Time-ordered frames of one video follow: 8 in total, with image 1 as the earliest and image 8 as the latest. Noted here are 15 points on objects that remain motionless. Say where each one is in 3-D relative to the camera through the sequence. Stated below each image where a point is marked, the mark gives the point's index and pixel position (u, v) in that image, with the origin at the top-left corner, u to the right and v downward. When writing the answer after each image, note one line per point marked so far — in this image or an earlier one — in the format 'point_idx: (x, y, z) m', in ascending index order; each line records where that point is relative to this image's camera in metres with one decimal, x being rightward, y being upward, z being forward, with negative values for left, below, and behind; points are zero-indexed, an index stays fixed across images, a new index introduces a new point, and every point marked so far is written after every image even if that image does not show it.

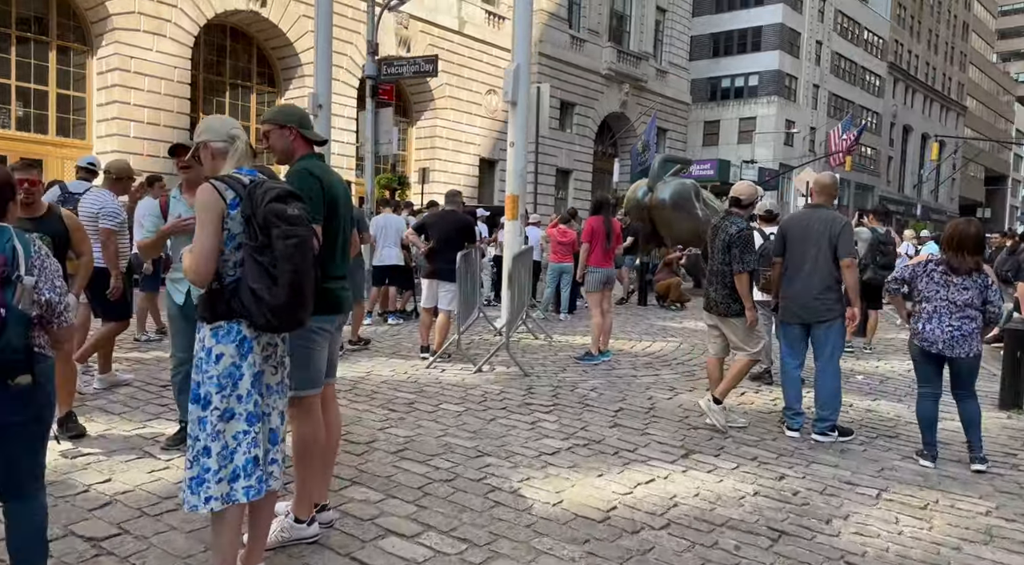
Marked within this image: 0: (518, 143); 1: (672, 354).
0: (+0.1, +1.9, +10.5) m
1: (+1.8, -0.8, +9.1) m
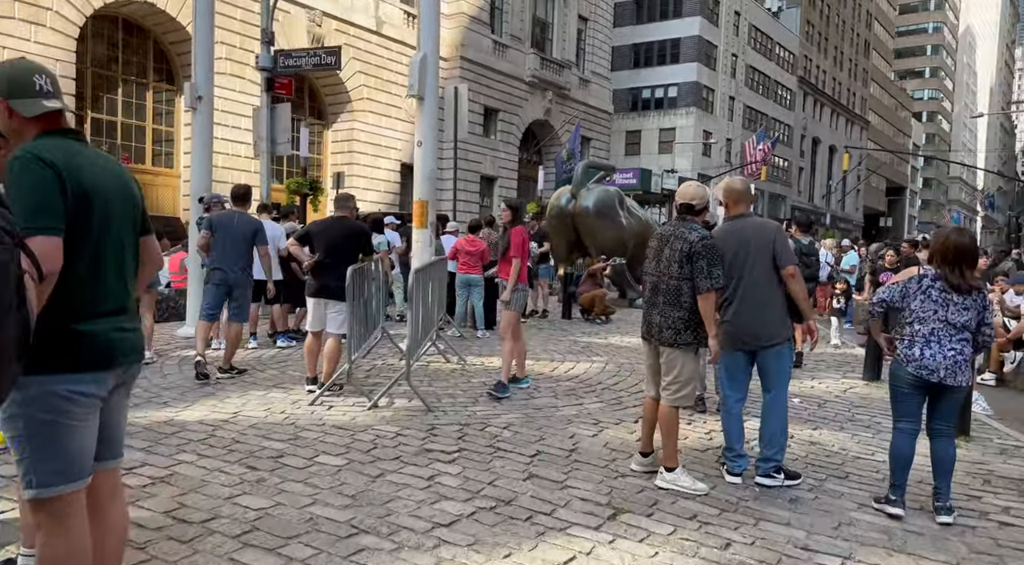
0: (-1.0, +1.7, +9.5) m
1: (+0.9, -1.0, +8.2) m
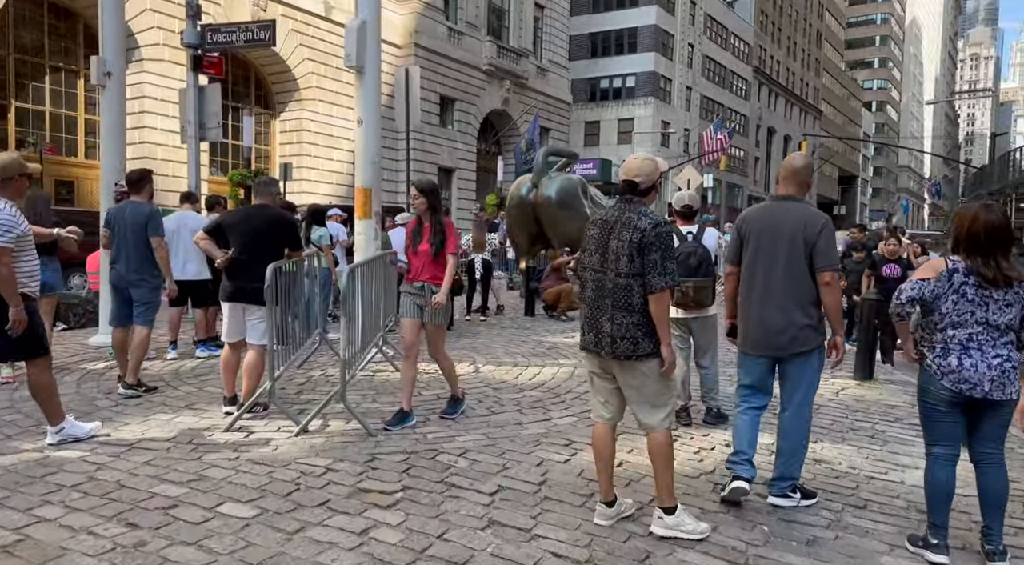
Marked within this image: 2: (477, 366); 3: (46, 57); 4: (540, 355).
0: (-1.5, +1.7, +8.4) m
1: (+0.5, -1.0, +7.2) m
2: (-0.4, -0.9, +8.2) m
3: (-11.7, +5.7, +20.0) m
4: (+0.3, -0.8, +9.1) m
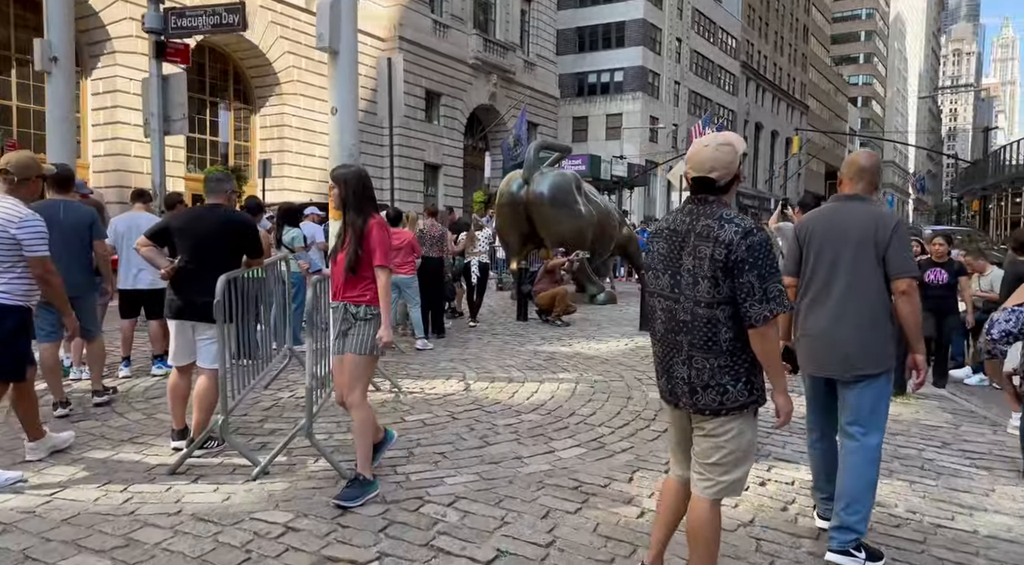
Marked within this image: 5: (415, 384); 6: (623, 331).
0: (-1.6, +1.6, +7.5) m
1: (+0.4, -1.0, +6.4) m
2: (-0.4, -0.9, +7.3) m
3: (-12.0, +5.6, +18.9) m
4: (+0.3, -0.9, +8.2) m
5: (-0.9, -0.9, +7.2) m
6: (+1.6, -0.7, +11.5) m
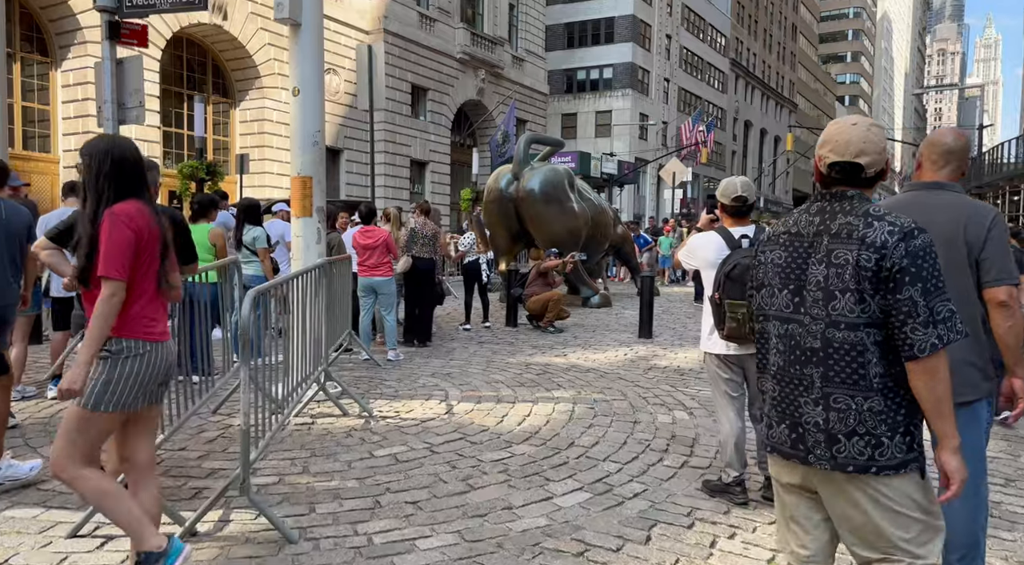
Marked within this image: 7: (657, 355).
0: (-1.7, +1.6, +6.6) m
1: (+0.4, -1.1, +5.5) m
2: (-0.5, -1.0, +6.4) m
3: (-12.3, +5.6, +17.8) m
4: (+0.1, -0.9, +7.3) m
5: (-1.0, -1.0, +6.3) m
6: (+1.4, -0.7, +10.6) m
7: (+1.7, -0.9, +9.3) m
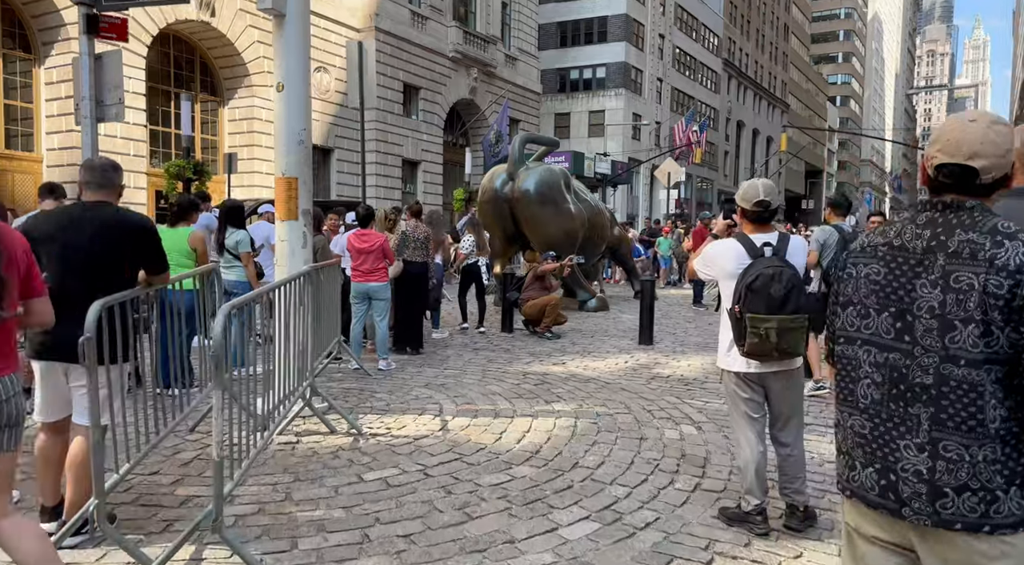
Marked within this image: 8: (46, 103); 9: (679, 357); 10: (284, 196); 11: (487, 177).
0: (-1.7, +1.5, +6.2) m
1: (+0.4, -1.1, +5.1) m
2: (-0.5, -1.0, +6.0) m
3: (-12.4, +5.5, +17.3) m
4: (+0.1, -1.0, +6.9) m
5: (-1.0, -1.0, +5.9) m
6: (+1.4, -0.8, +10.2) m
7: (+1.7, -0.9, +9.0) m
8: (-11.1, +4.3, +18.9) m
9: (+2.0, -0.9, +9.4) m
10: (-1.7, +0.7, +6.1) m
11: (-0.4, +1.7, +12.9) m
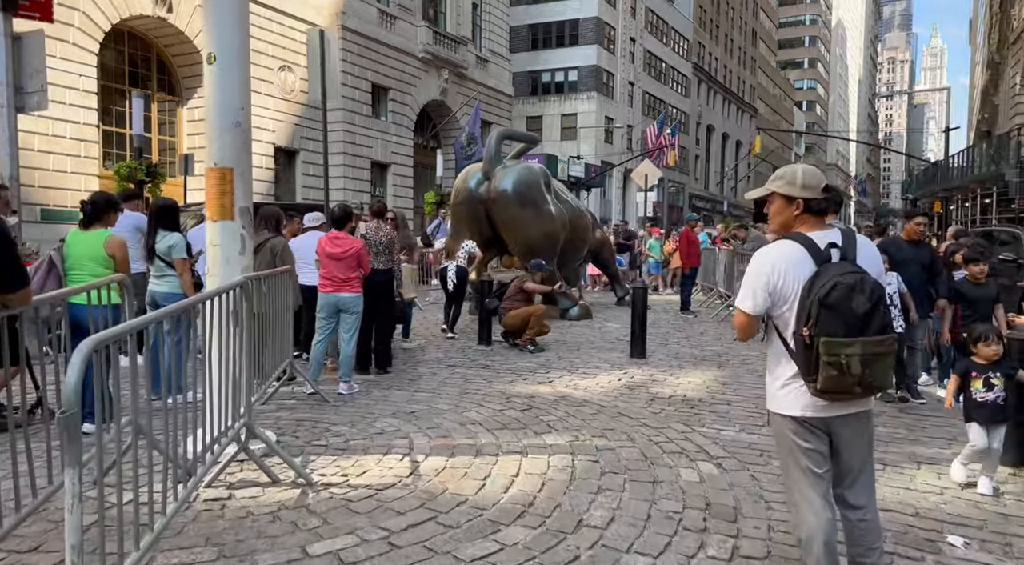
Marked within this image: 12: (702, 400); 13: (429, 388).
0: (-1.8, +1.4, +5.1) m
1: (+0.3, -1.2, +4.1) m
2: (-0.6, -1.1, +5.0) m
3: (-12.9, +5.3, +15.9) m
4: (0.0, -1.1, +5.9) m
5: (-1.1, -1.1, +4.8) m
6: (+1.1, -0.9, +9.3) m
7: (+1.4, -1.0, +8.0) m
8: (-11.7, +4.0, +17.5) m
9: (+1.8, -1.0, +8.5) m
10: (-1.9, +0.6, +5.0) m
11: (-0.8, +1.6, +11.9) m
12: (+1.7, -1.1, +7.2) m
13: (-0.8, -1.0, +7.4) m
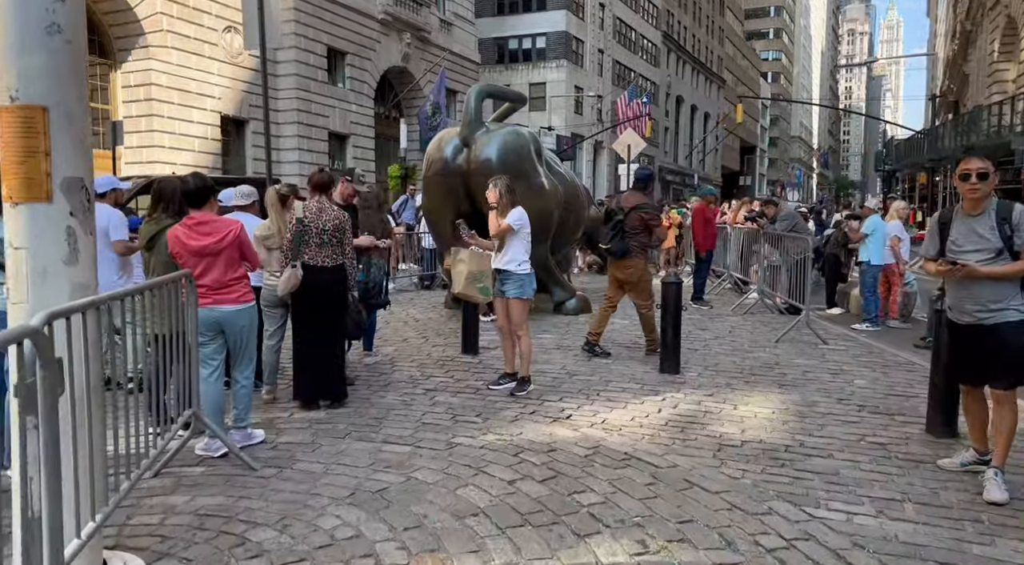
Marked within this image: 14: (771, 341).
0: (-1.7, +1.3, +2.8) m
1: (+0.5, -1.3, +2.0) m
2: (-0.5, -1.2, +2.8) m
3: (-13.3, +5.4, +13.0) m
4: (+0.1, -1.1, +3.8) m
5: (-0.9, -1.2, +2.6) m
6: (+1.1, -0.8, +7.2) m
7: (+1.5, -1.0, +5.9) m
8: (-12.1, +4.2, +14.7) m
9: (+1.8, -0.9, +6.4) m
10: (-1.7, +0.5, +2.8) m
11: (-0.9, +1.7, +9.6) m
12: (+1.8, -1.1, +5.1) m
13: (-0.7, -1.0, +5.3) m
14: (+2.9, -0.6, +8.8) m
